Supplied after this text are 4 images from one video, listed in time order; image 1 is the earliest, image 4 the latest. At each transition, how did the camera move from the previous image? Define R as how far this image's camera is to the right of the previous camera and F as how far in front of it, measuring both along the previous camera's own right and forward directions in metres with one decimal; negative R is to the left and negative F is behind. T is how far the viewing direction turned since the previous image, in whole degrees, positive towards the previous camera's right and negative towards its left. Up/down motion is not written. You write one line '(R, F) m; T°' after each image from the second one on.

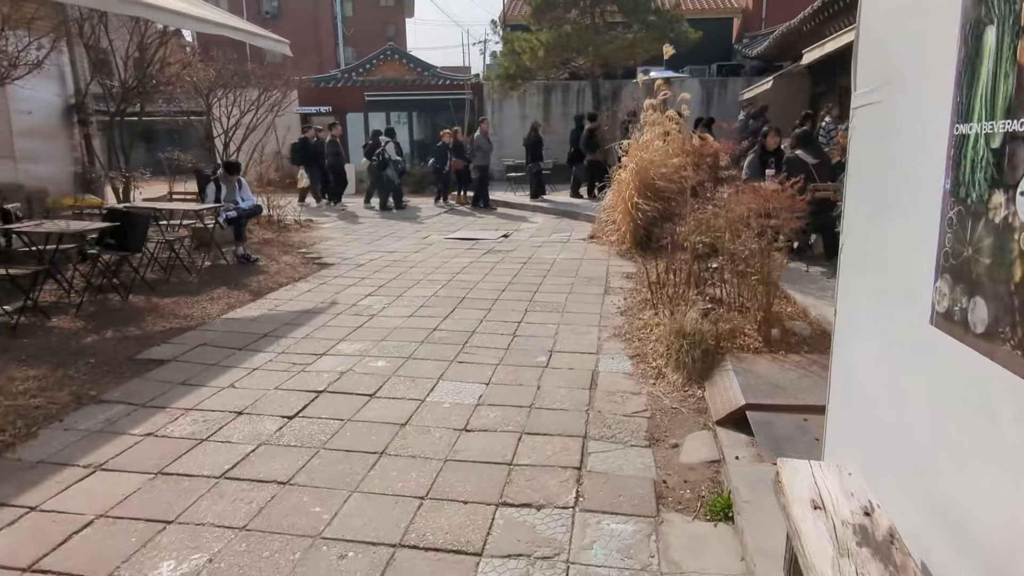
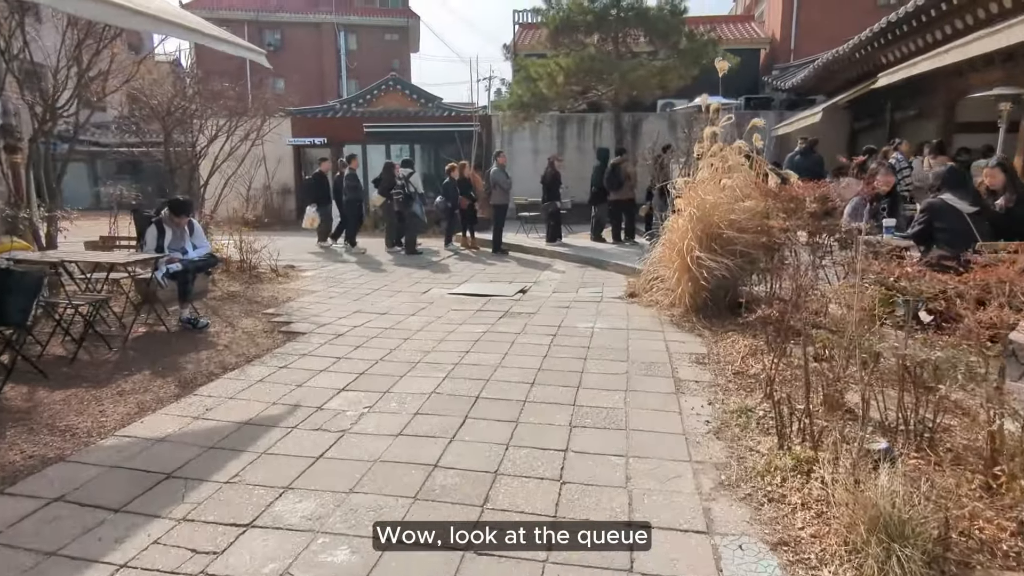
(-0.2, +1.6) m; 0°
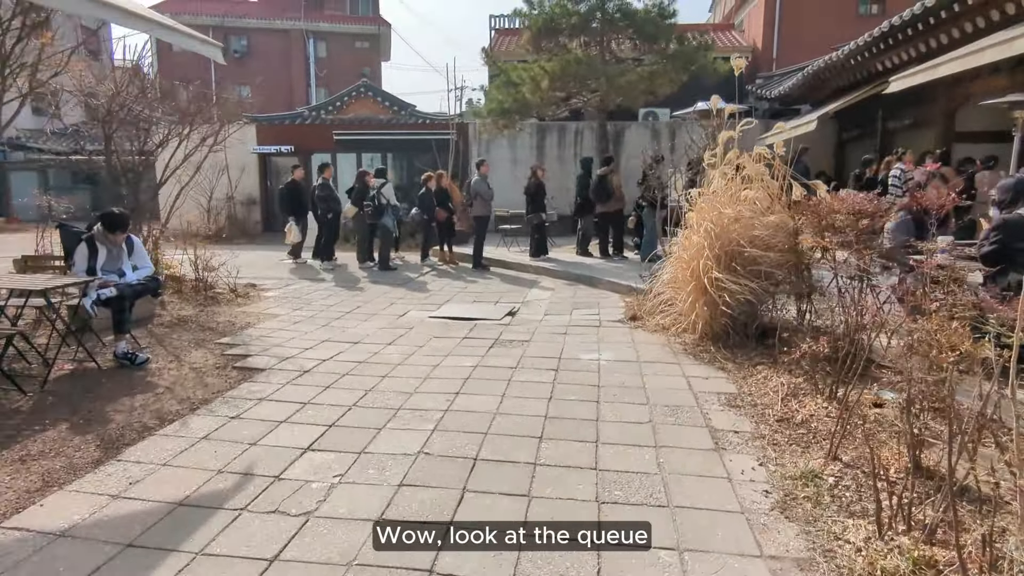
(-0.2, +0.7) m; +3°
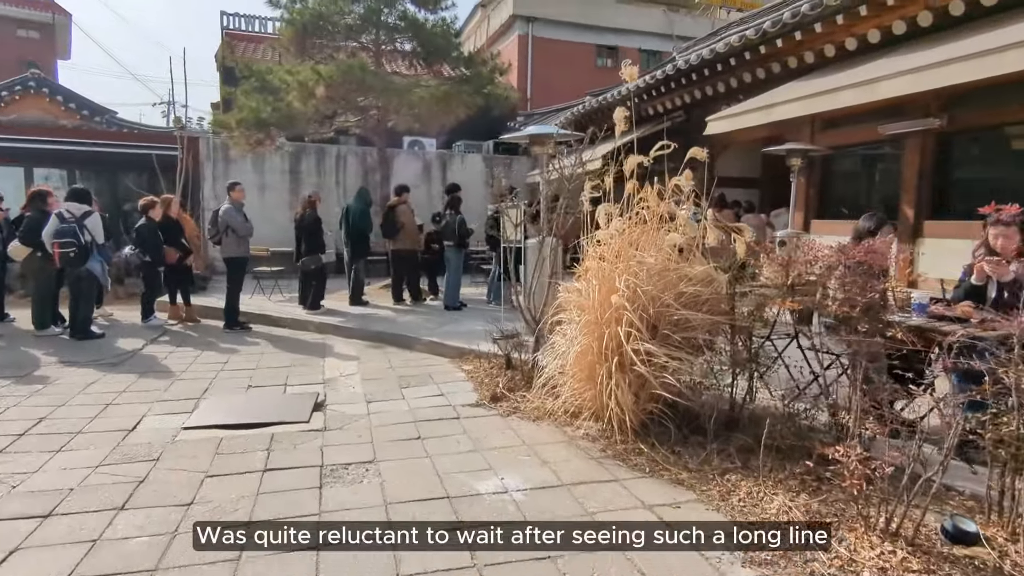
(-0.6, +1.9) m; +25°
